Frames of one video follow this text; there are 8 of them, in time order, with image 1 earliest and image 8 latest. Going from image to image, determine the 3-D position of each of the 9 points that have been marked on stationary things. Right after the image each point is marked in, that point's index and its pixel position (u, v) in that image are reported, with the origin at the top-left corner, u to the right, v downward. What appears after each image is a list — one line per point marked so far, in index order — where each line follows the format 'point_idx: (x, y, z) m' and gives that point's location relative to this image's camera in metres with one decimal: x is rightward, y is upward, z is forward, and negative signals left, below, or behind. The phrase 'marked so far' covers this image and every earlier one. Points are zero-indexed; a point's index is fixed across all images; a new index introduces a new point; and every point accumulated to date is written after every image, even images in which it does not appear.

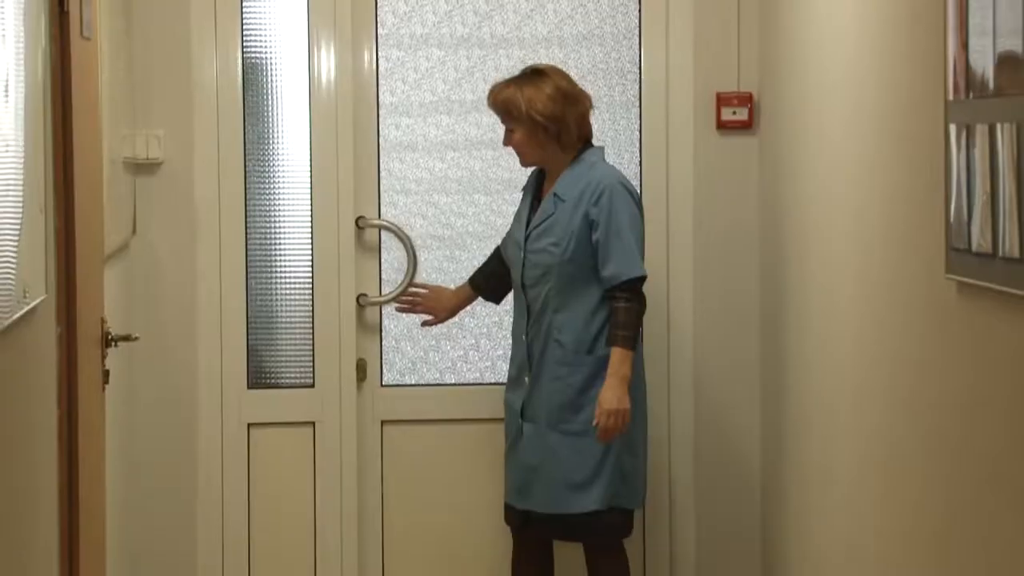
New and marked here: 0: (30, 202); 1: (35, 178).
0: (-0.7, +0.1, +1.5) m
1: (-0.7, +0.1, +1.5) m
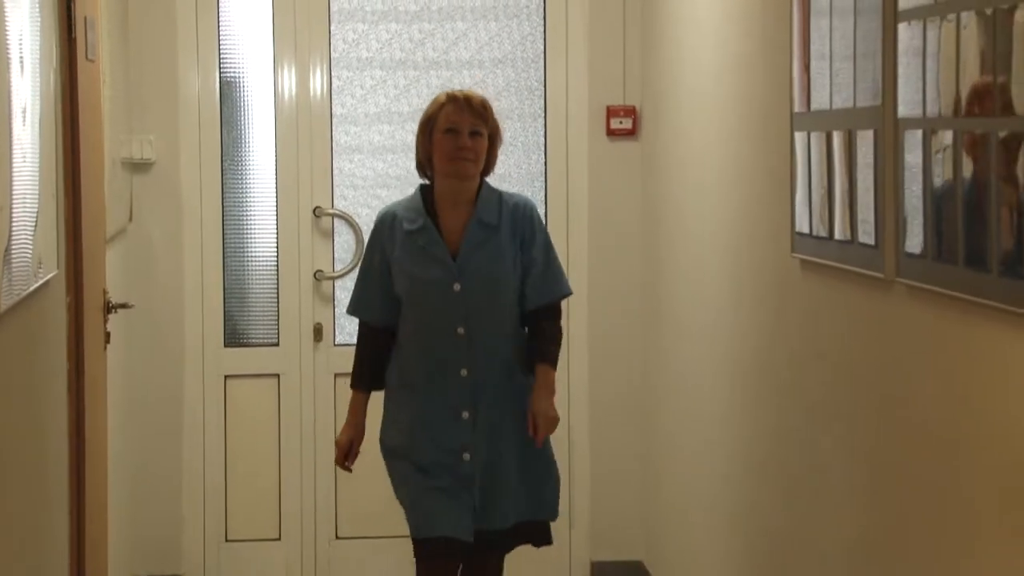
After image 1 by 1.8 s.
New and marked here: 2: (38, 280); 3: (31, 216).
0: (-0.8, +0.1, +1.8) m
1: (-0.8, +0.2, +1.8) m
2: (-0.8, 0.0, +1.7) m
3: (-0.7, +0.1, +1.6) m
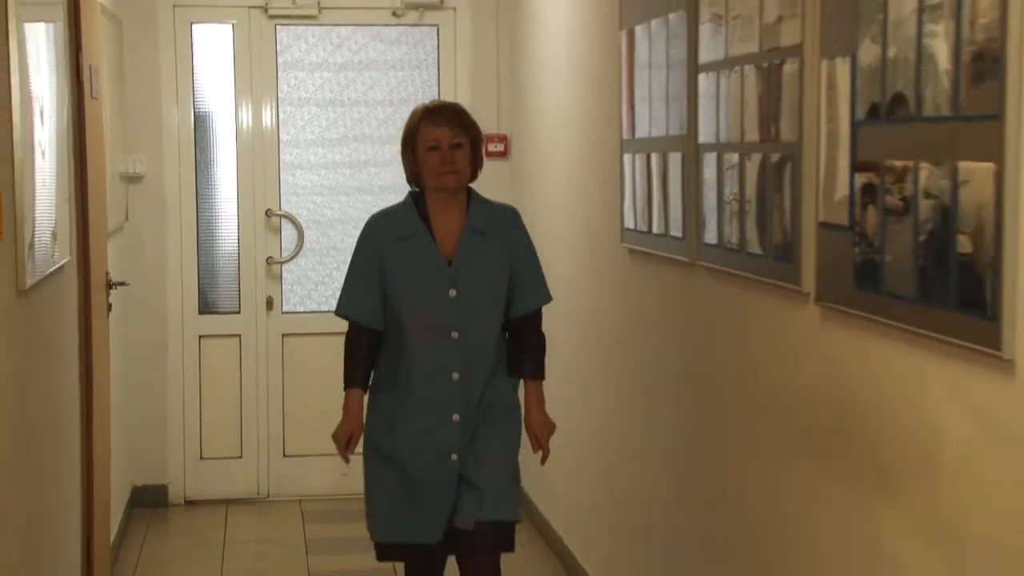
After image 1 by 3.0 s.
0: (-1.0, +0.2, +2.2) m
1: (-1.0, +0.2, +2.2) m
2: (-0.9, 0.0, +2.2) m
3: (-0.9, +0.1, +2.1) m
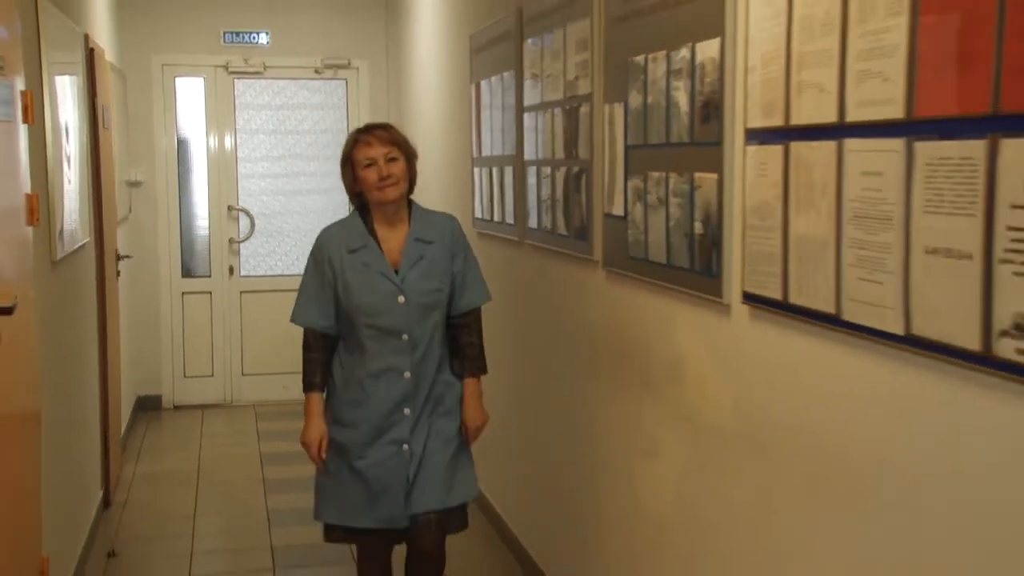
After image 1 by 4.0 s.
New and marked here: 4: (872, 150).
0: (-1.3, +0.3, +3.1) m
1: (-1.3, +0.3, +3.1) m
2: (-1.3, +0.1, +3.0) m
3: (-1.2, +0.2, +3.0) m
4: (+0.9, +0.4, +2.6) m
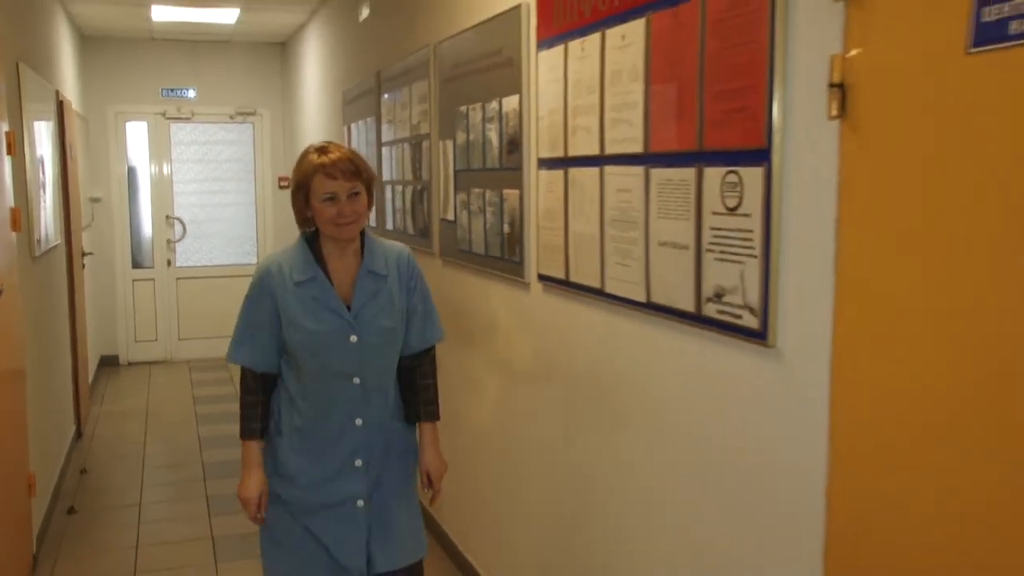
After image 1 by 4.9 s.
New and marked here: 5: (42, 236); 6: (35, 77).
0: (-1.8, +0.3, +4.1) m
1: (-1.8, +0.3, +4.1) m
2: (-1.8, +0.2, +4.1) m
3: (-1.8, +0.3, +4.0) m
4: (+0.4, +0.4, +3.9) m
5: (-1.9, +0.2, +4.2) m
6: (-2.0, +0.9, +4.3) m
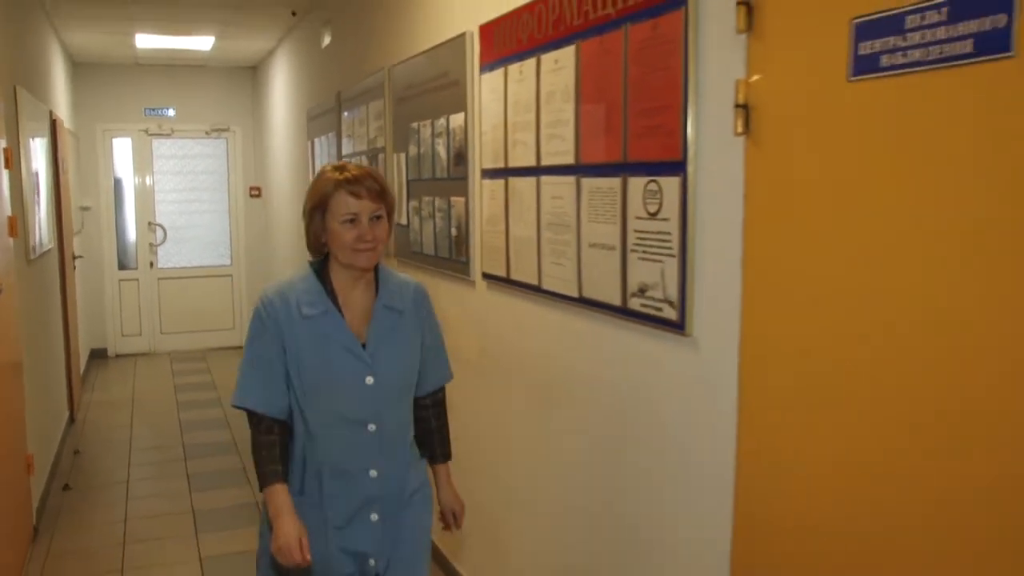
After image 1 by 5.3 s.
0: (-2.0, +0.3, +4.6) m
1: (-2.1, +0.3, +4.6) m
2: (-2.0, +0.2, +4.5) m
3: (-2.0, +0.3, +4.4) m
4: (+0.2, +0.4, +4.3) m
5: (-2.1, +0.2, +4.6) m
6: (-2.2, +0.9, +4.8) m
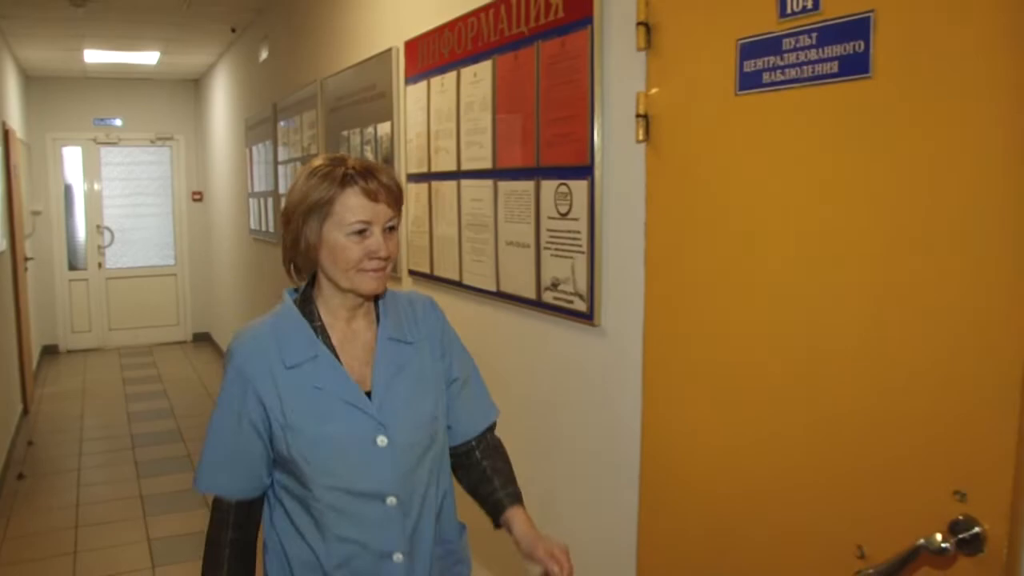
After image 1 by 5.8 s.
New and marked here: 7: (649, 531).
0: (-2.4, +0.3, +4.9) m
1: (-2.4, +0.3, +4.9) m
2: (-2.4, +0.2, +4.8) m
3: (-2.3, +0.3, +4.8) m
4: (-0.2, +0.5, +4.7) m
5: (-2.5, +0.2, +4.9) m
6: (-2.5, +0.9, +5.1) m
7: (+0.5, -0.9, +3.8) m
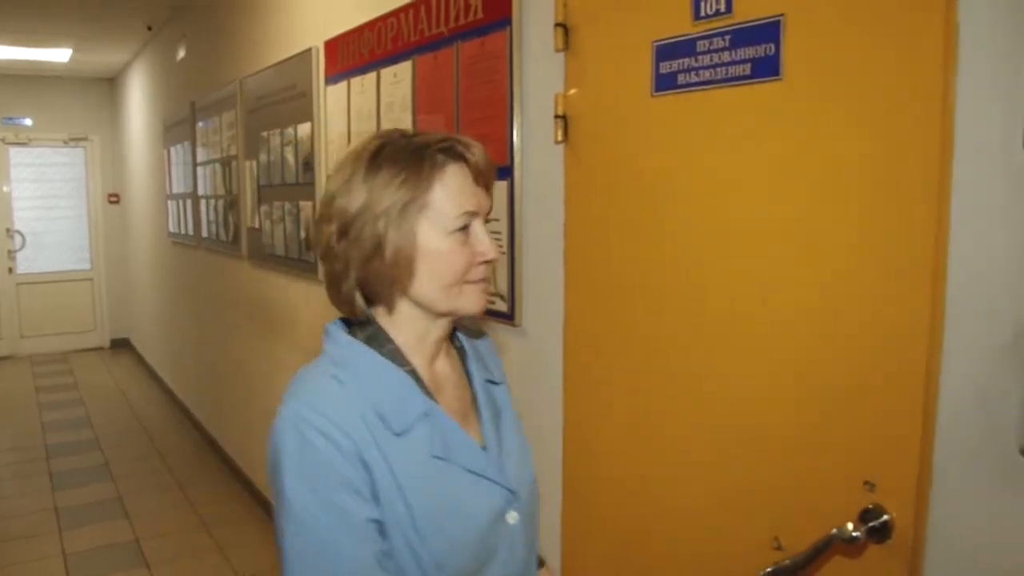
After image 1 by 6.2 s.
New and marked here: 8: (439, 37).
0: (-2.8, +0.3, +4.7) m
1: (-2.8, +0.3, +4.7) m
2: (-2.7, +0.2, +4.7) m
3: (-2.7, +0.2, +4.6) m
4: (-0.5, +0.5, +4.7) m
5: (-2.8, +0.2, +4.8) m
6: (-2.9, +0.9, +4.9) m
7: (+0.2, -0.9, +3.8) m
8: (-0.3, +1.0, +4.4) m
